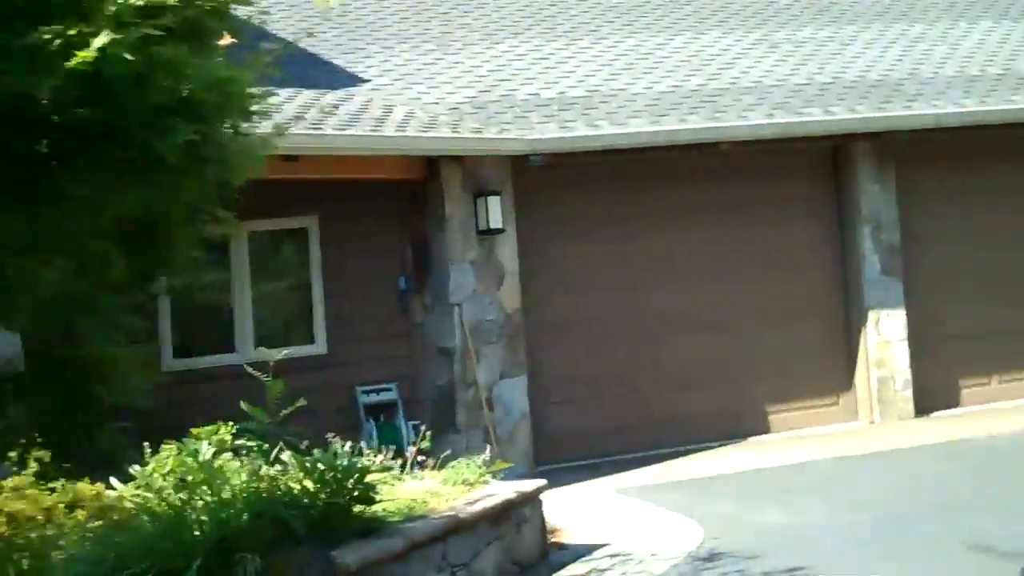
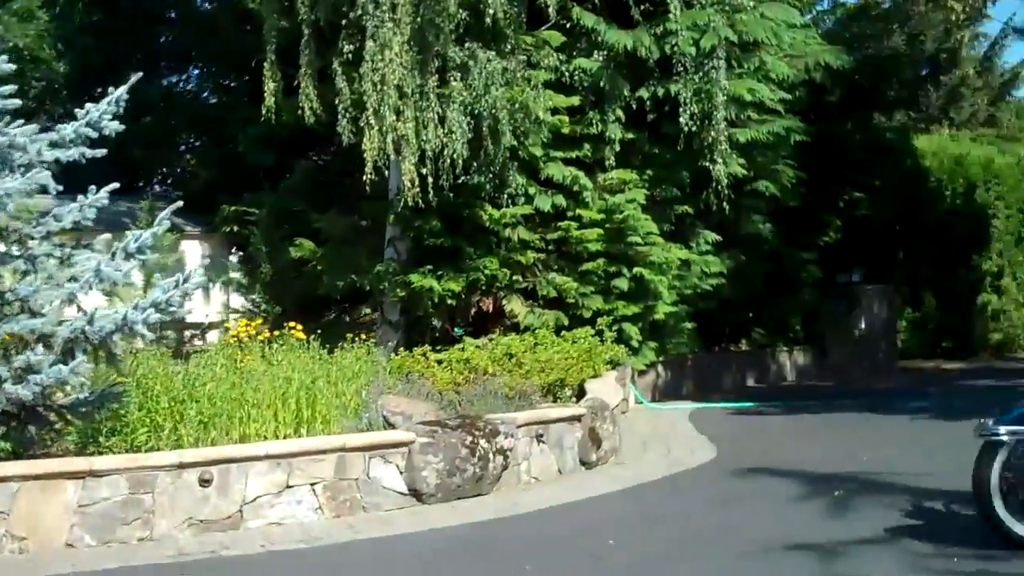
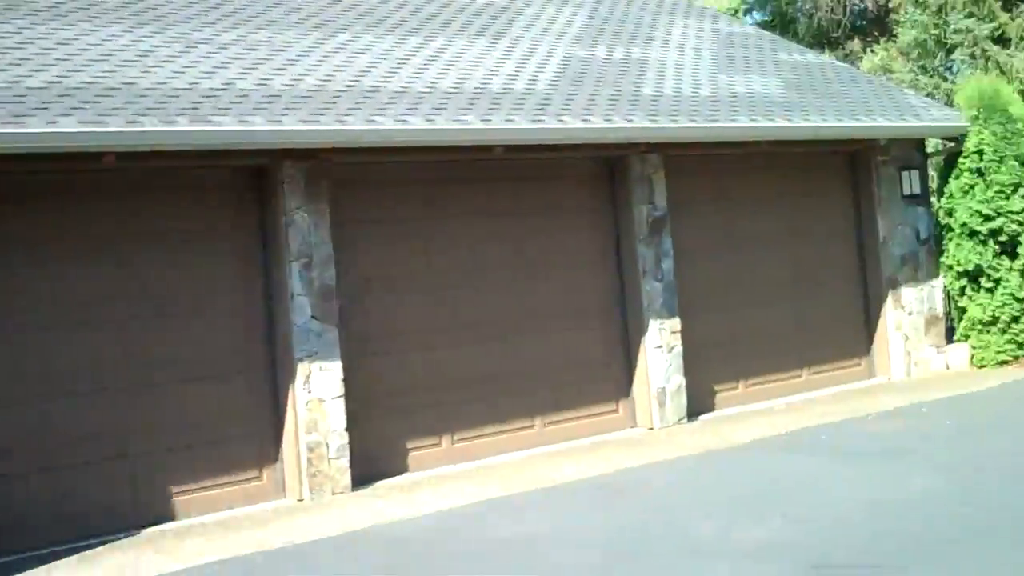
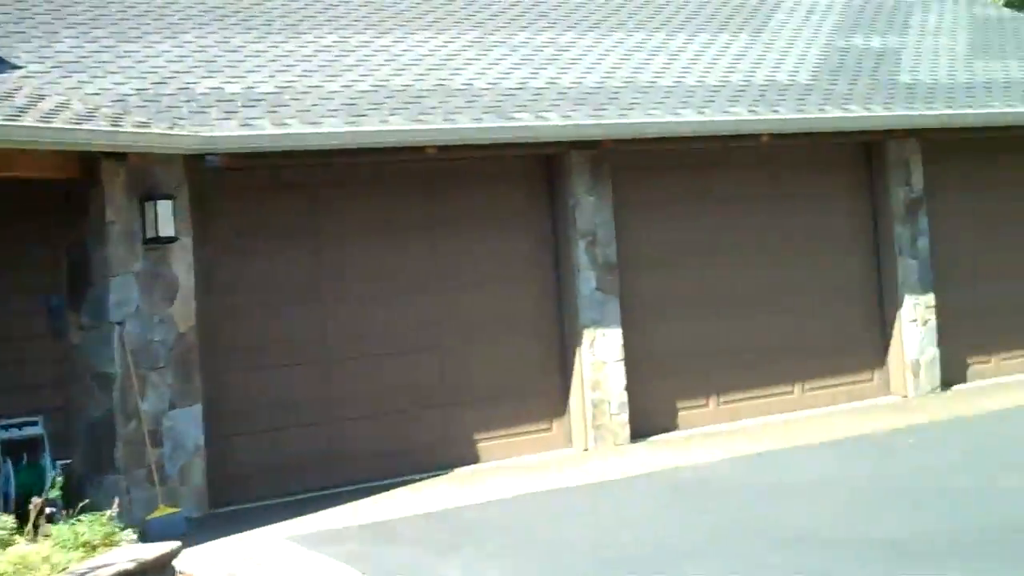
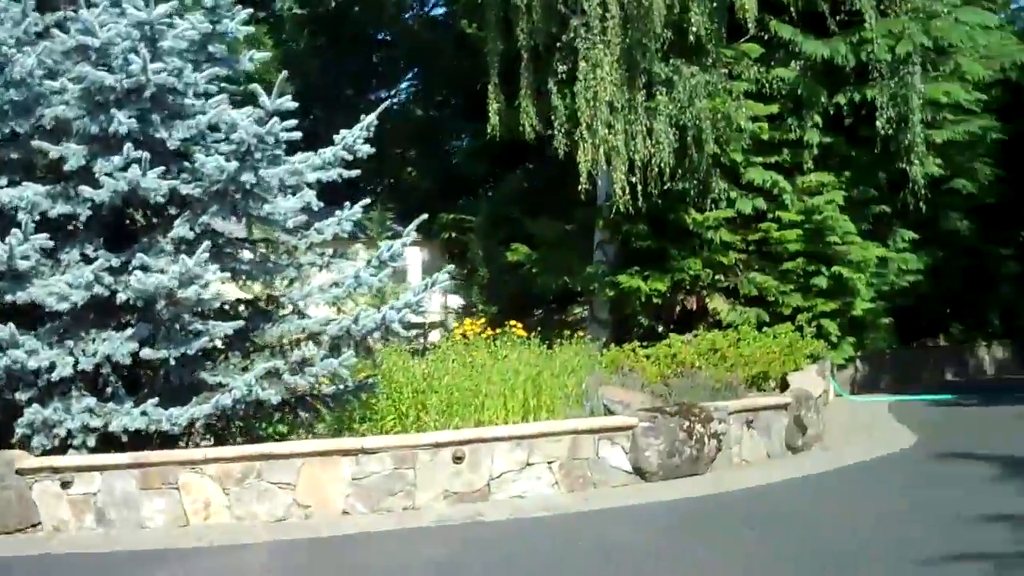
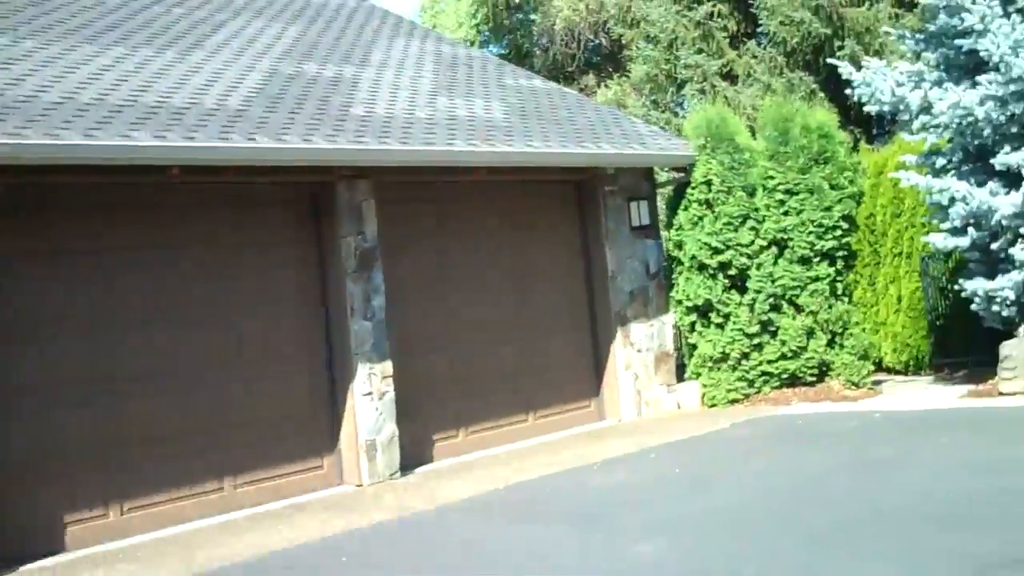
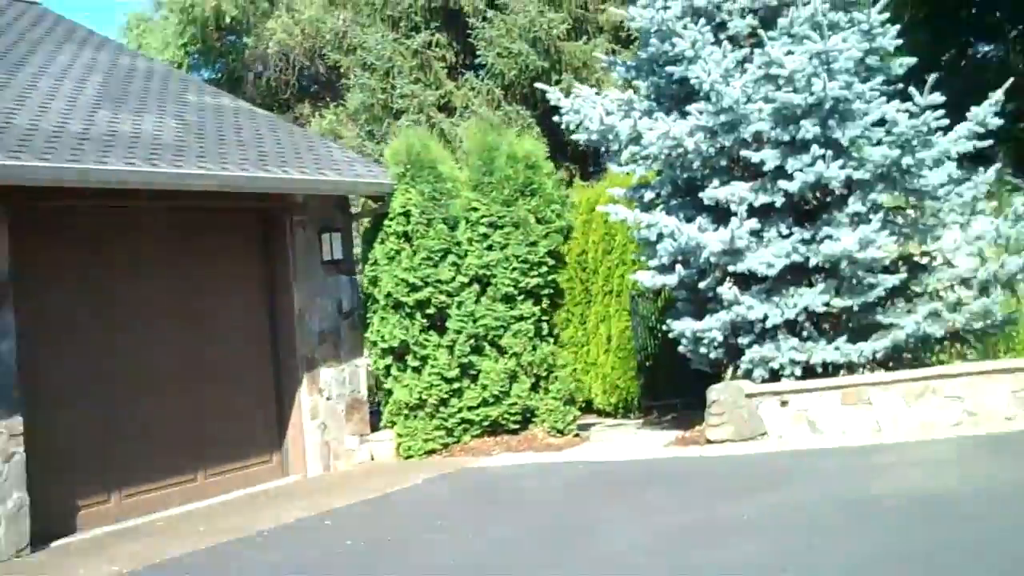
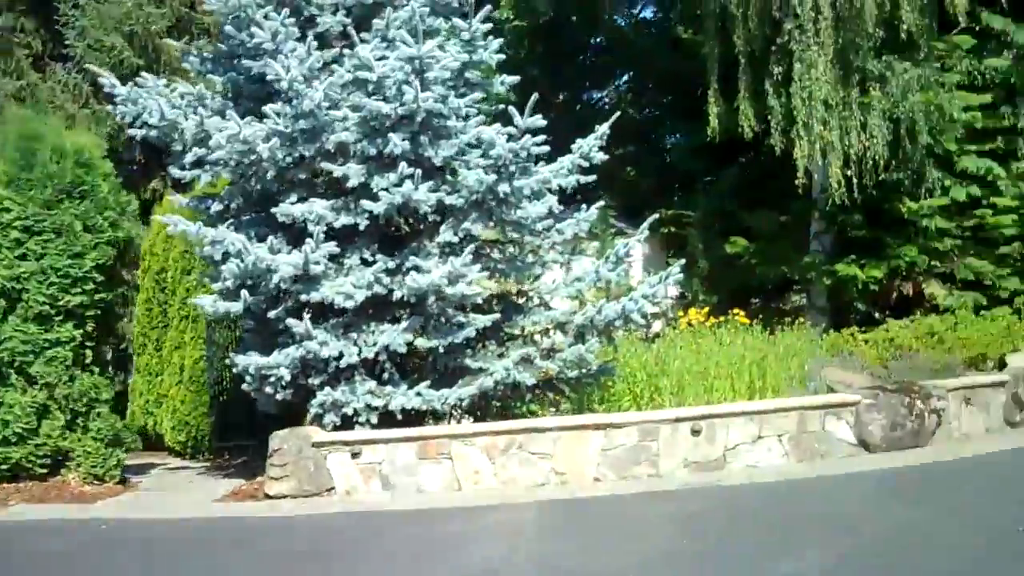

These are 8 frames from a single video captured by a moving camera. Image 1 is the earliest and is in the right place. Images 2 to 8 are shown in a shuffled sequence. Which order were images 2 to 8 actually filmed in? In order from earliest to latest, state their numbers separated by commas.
4, 3, 6, 7, 8, 5, 2
